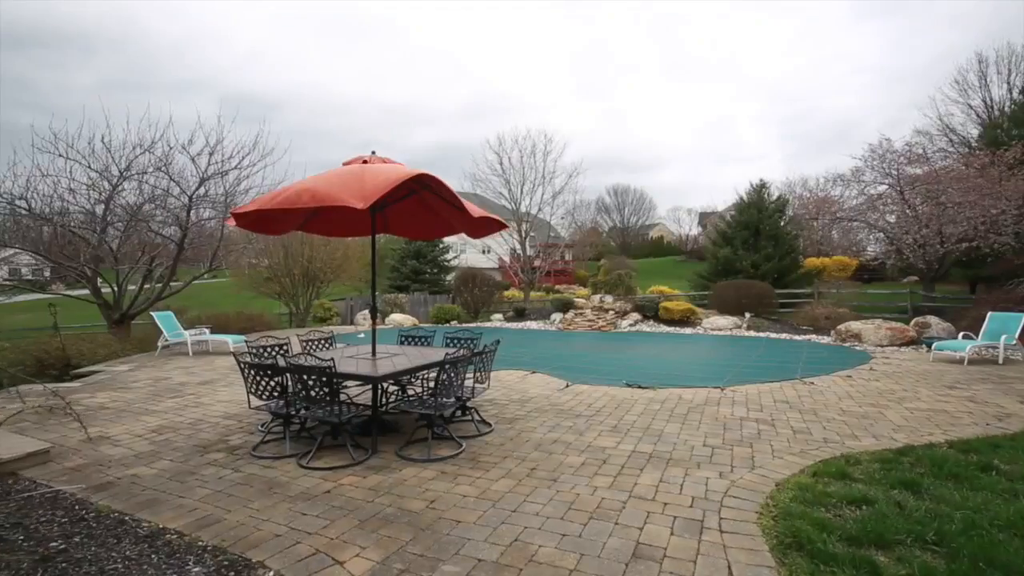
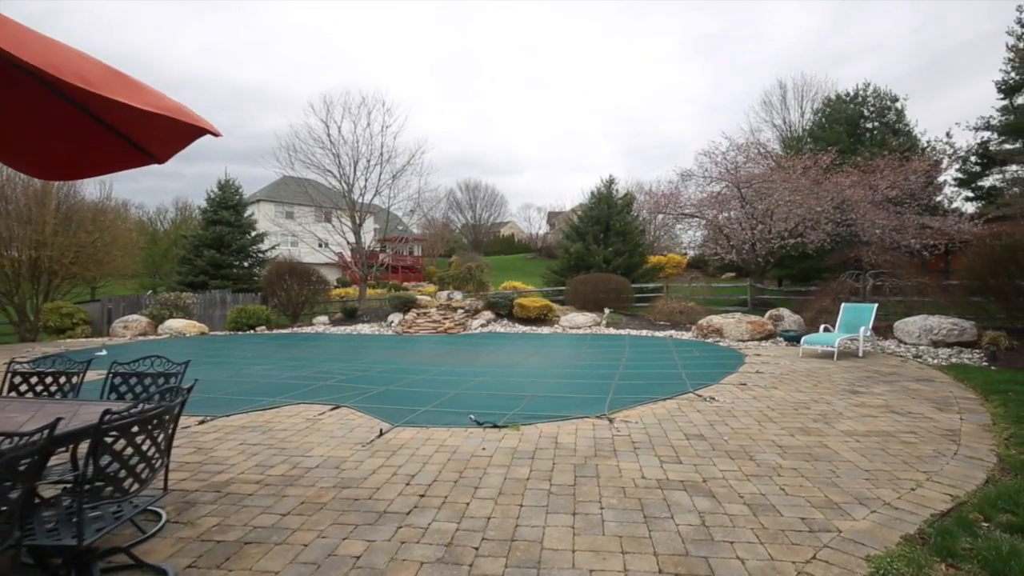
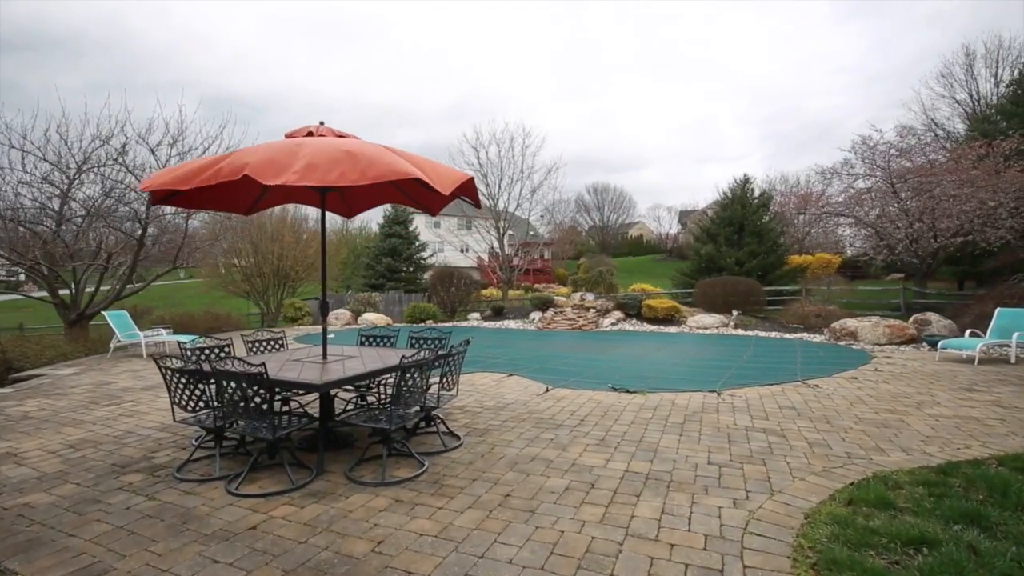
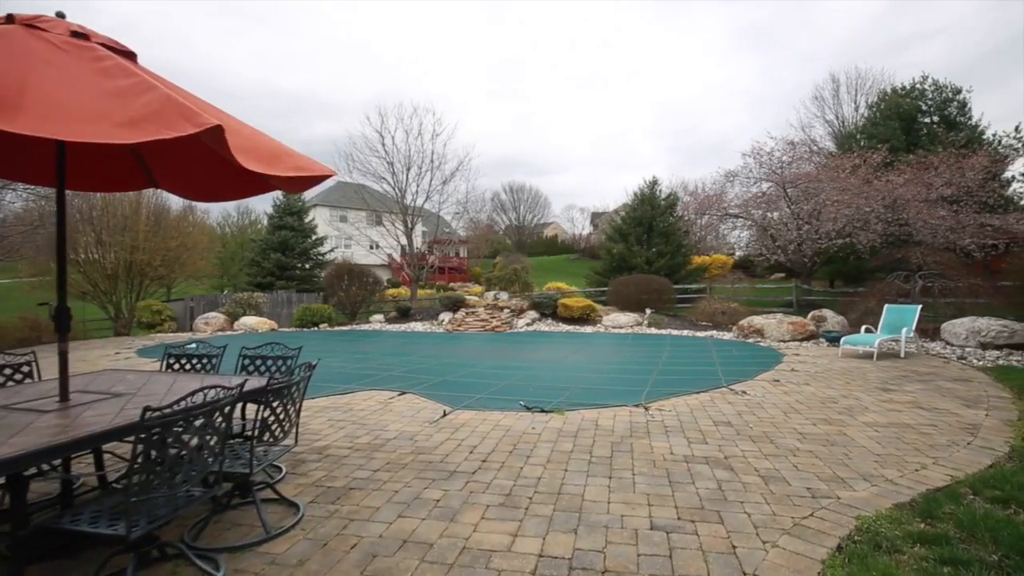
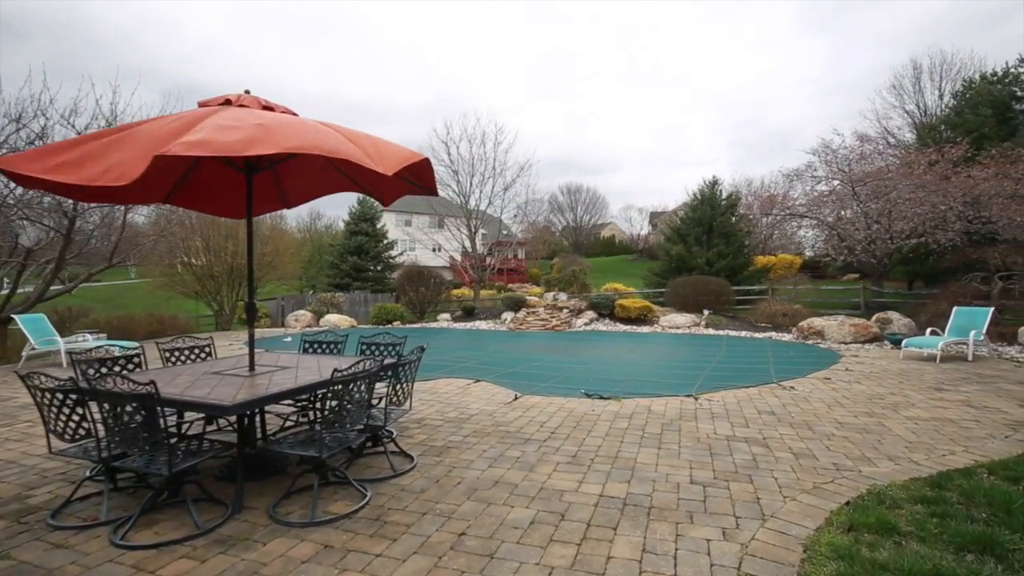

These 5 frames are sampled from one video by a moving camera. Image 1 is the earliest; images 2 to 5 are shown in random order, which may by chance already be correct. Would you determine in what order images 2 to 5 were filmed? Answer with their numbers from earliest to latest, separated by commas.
3, 5, 4, 2
